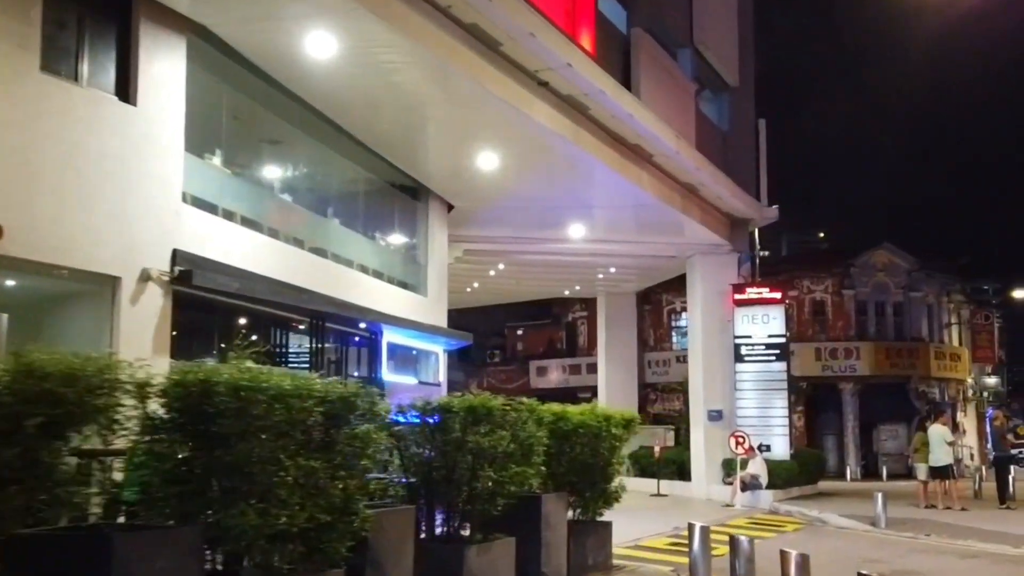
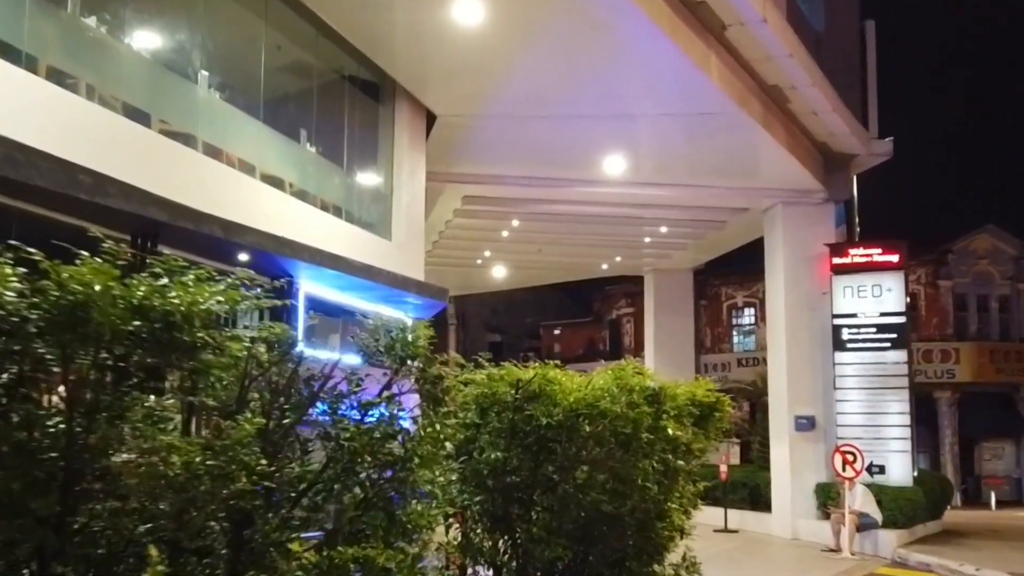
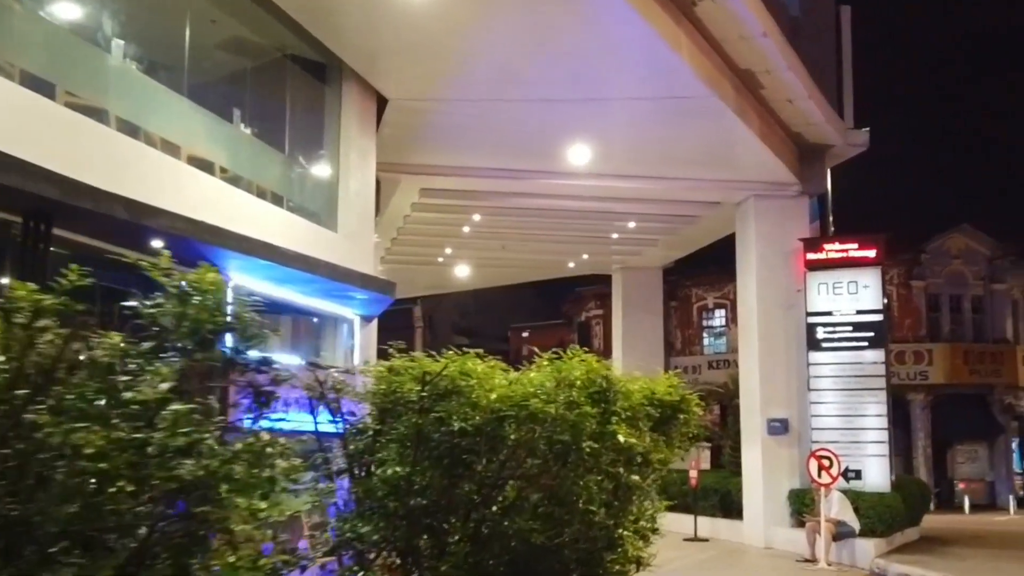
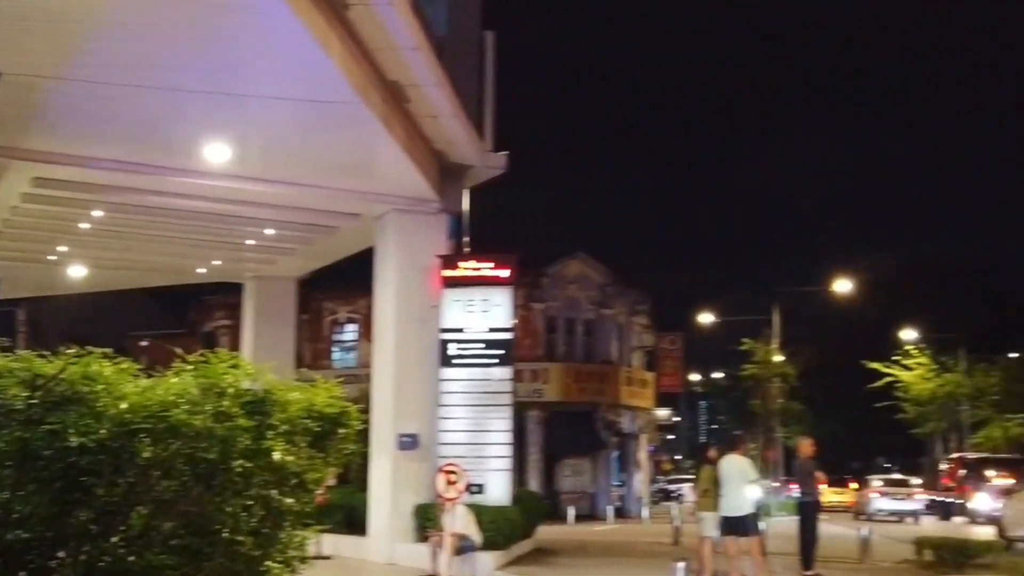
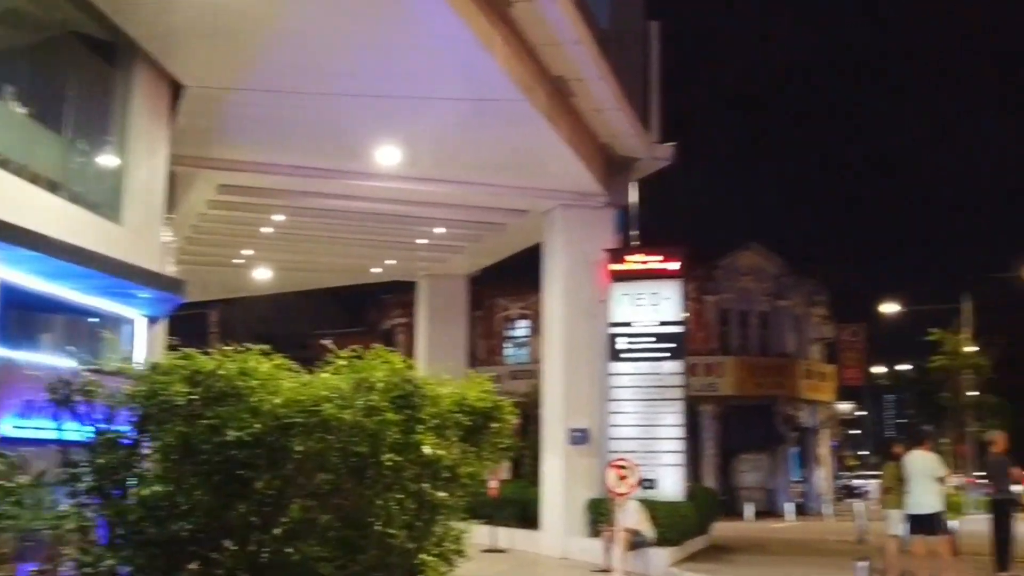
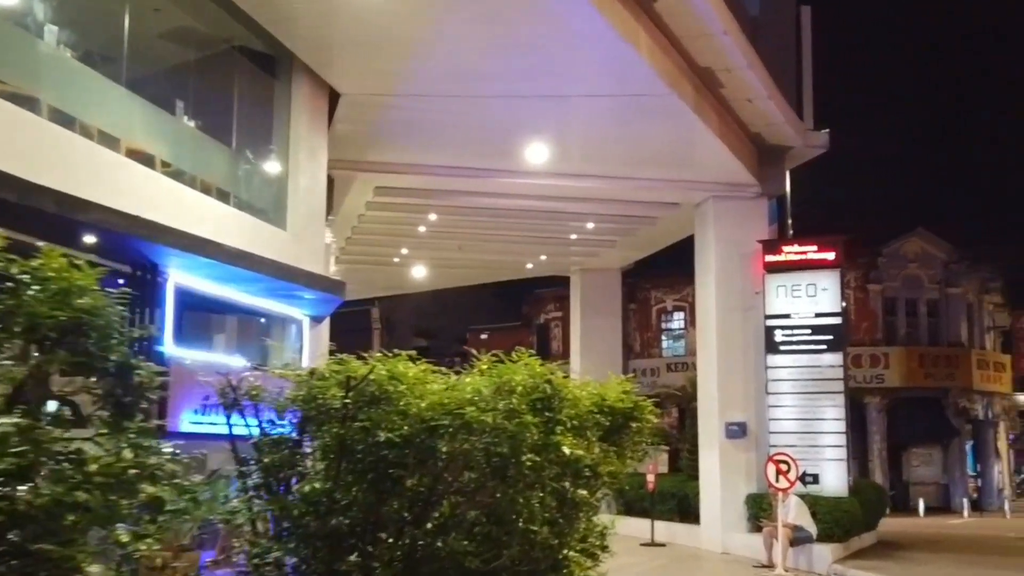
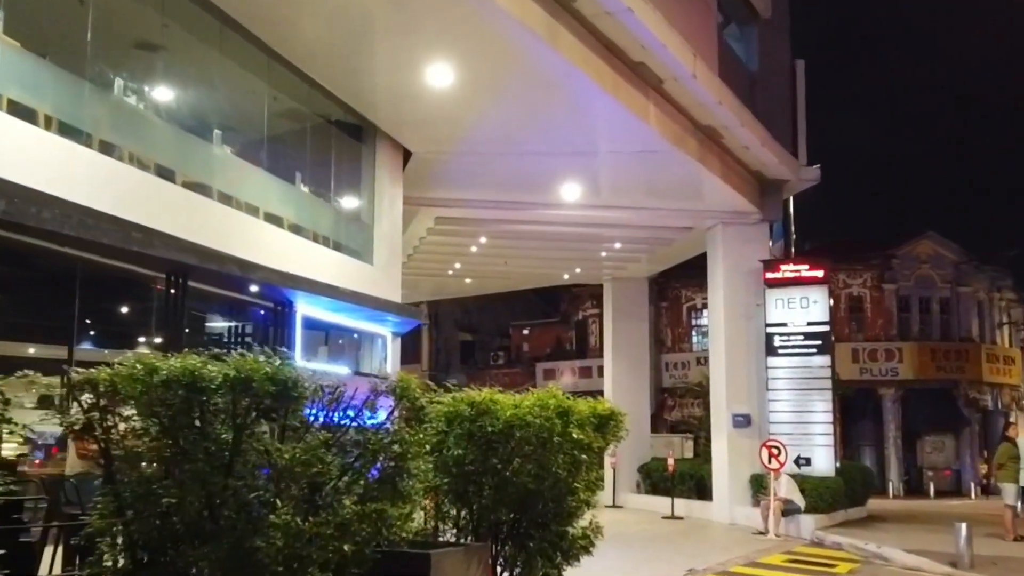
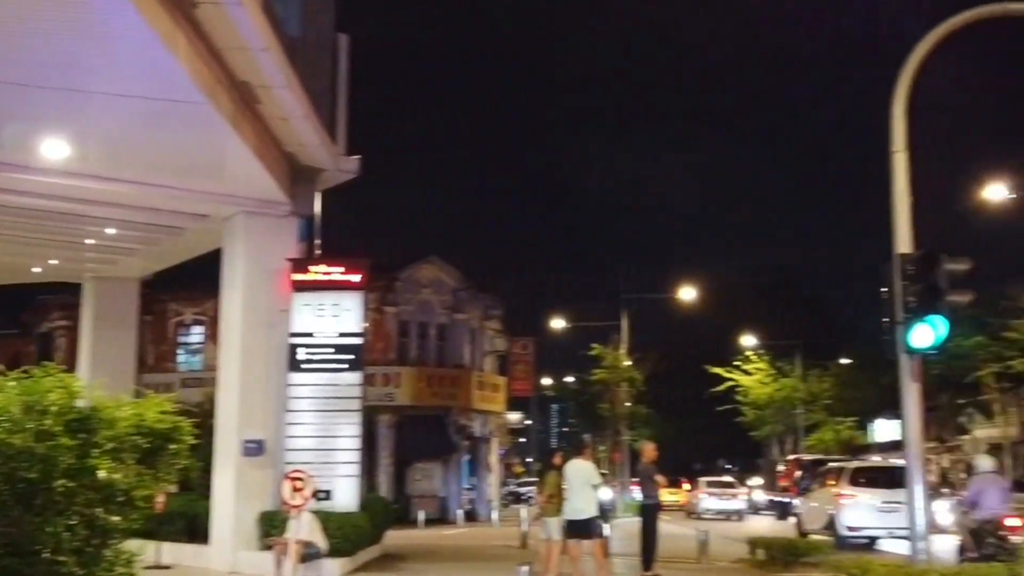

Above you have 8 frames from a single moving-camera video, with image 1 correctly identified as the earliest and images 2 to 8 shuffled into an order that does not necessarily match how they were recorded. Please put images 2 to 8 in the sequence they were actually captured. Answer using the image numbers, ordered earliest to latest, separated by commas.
7, 2, 3, 6, 5, 4, 8
